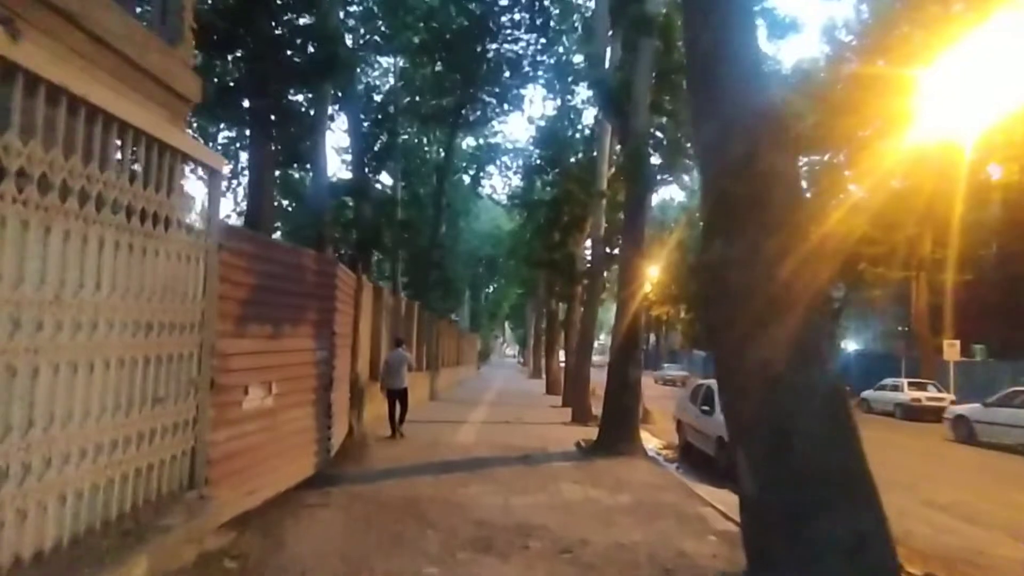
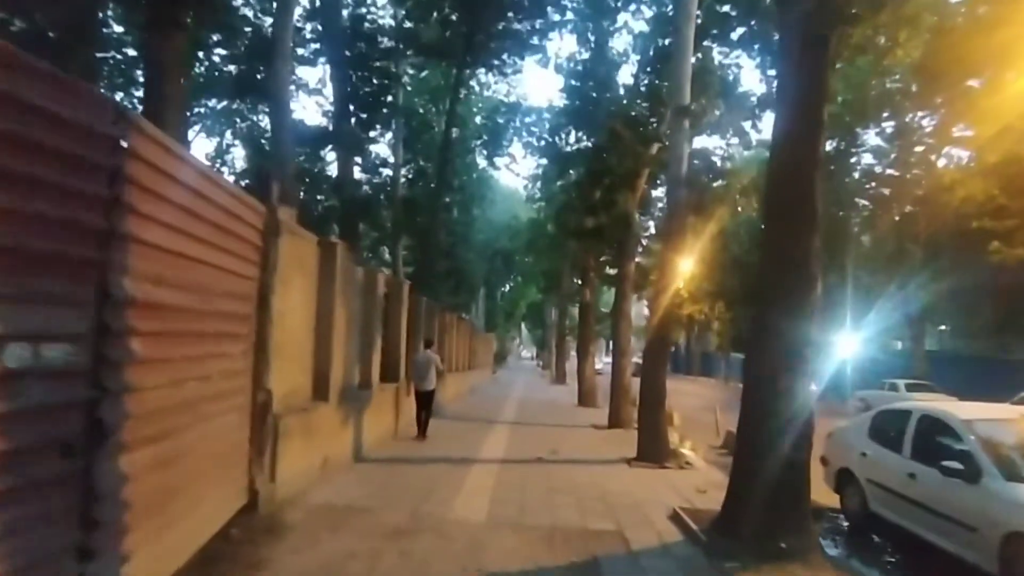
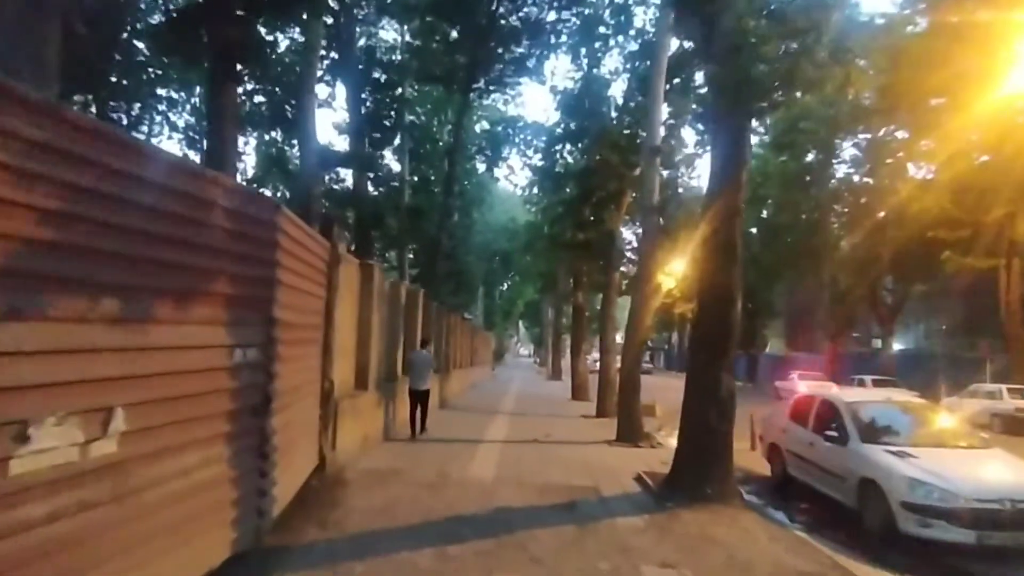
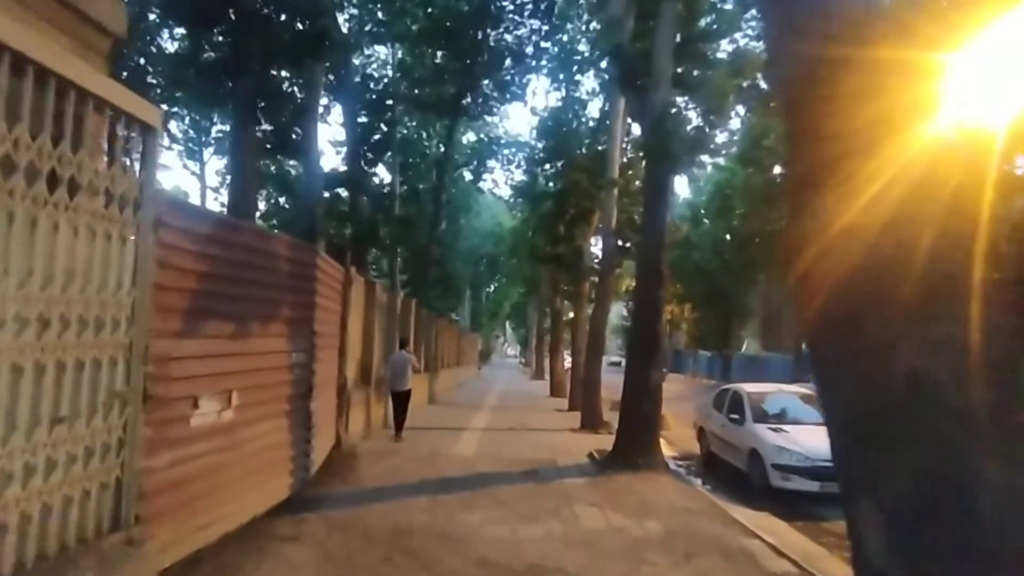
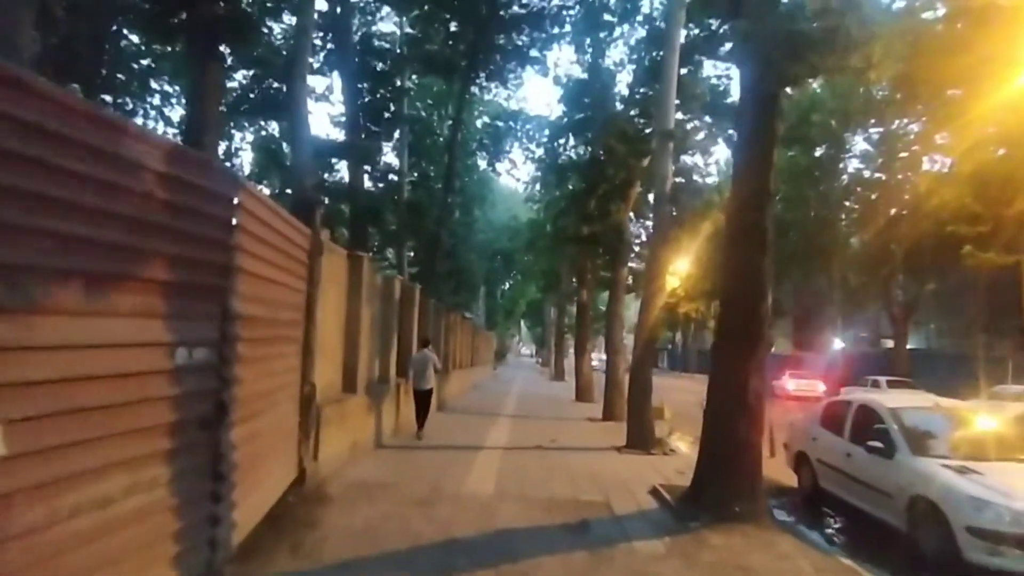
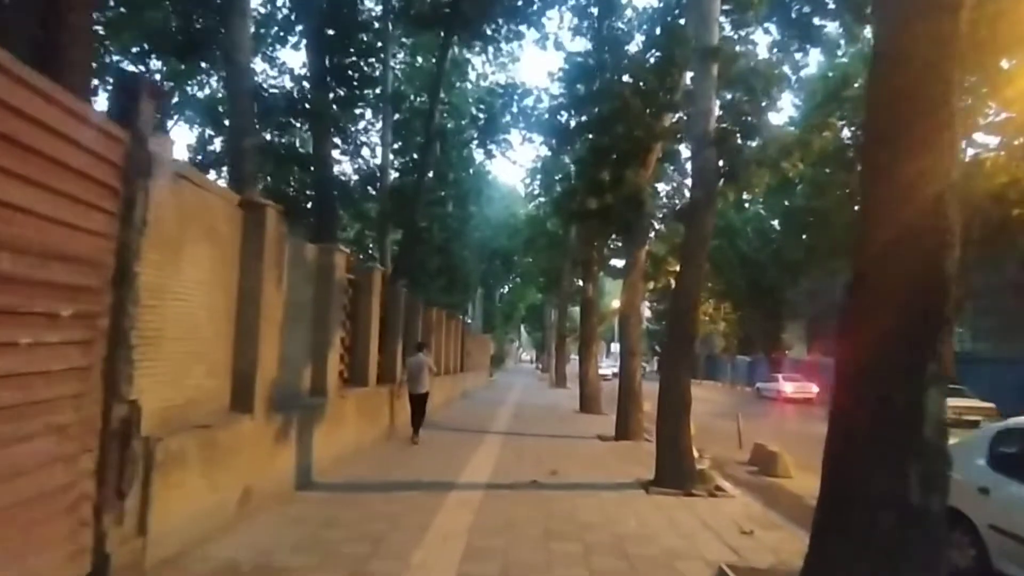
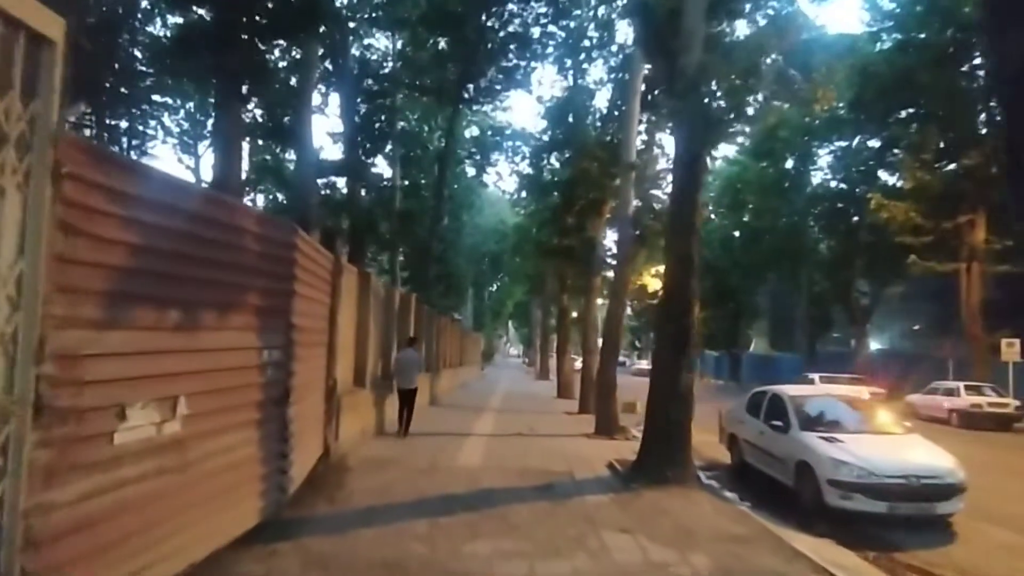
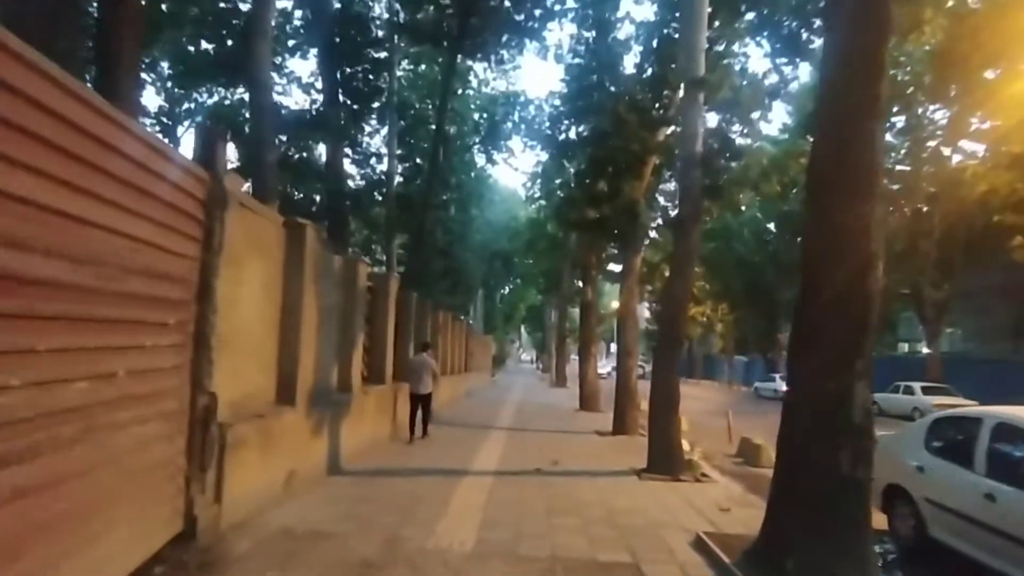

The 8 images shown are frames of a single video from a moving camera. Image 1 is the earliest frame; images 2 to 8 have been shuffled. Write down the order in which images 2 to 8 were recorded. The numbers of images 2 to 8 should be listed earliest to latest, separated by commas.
4, 7, 3, 5, 2, 8, 6
